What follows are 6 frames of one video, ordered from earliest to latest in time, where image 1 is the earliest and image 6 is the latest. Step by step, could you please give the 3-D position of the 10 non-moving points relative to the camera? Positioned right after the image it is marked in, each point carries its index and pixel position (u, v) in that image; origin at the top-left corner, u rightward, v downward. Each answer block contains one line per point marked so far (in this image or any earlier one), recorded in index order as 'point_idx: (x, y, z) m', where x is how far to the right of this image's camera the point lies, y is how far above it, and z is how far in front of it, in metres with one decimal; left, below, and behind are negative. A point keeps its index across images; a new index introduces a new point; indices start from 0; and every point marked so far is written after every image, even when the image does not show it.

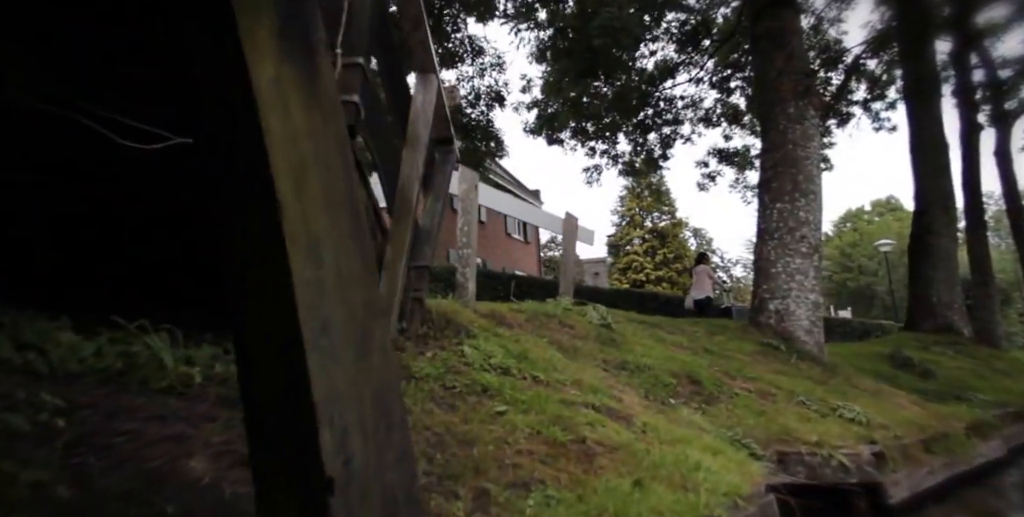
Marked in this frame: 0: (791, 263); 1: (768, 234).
0: (+4.1, 0.0, +9.7) m
1: (+3.9, +0.5, +10.0) m
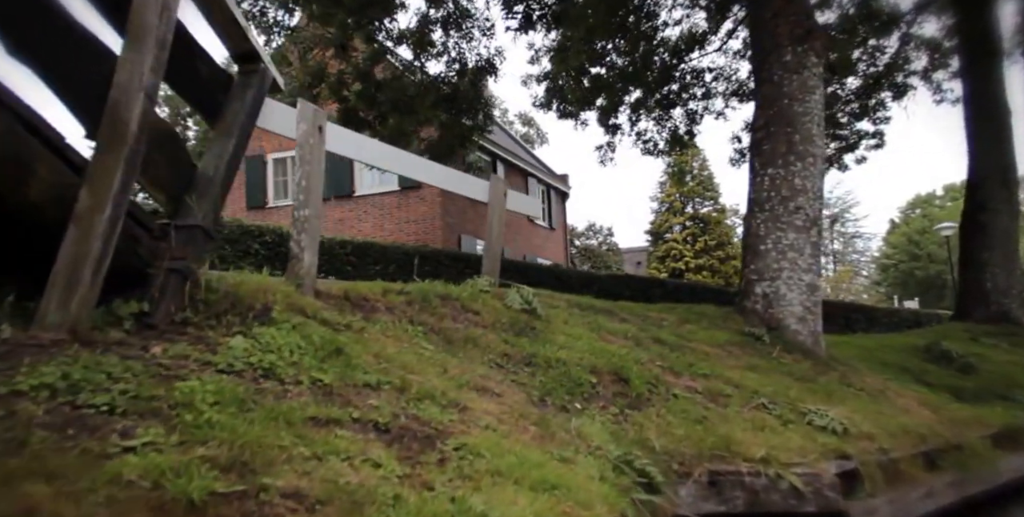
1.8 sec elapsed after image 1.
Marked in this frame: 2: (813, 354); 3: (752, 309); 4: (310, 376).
0: (+3.6, +0.3, +8.5) m
1: (+3.4, +0.8, +8.7) m
2: (+3.8, -1.2, +8.0) m
3: (+3.3, -0.7, +8.5) m
4: (-0.8, -0.5, +2.6) m
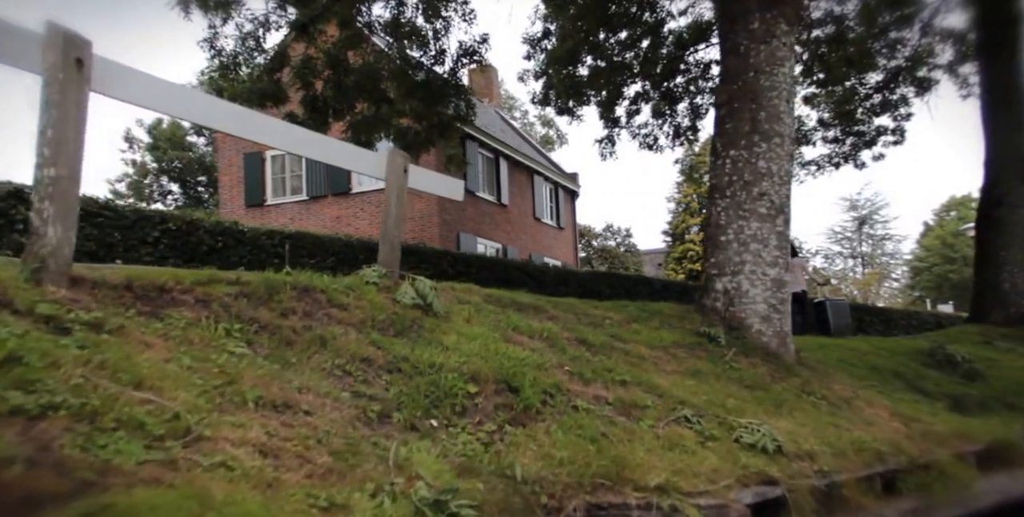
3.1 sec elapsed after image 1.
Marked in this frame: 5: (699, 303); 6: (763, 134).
0: (+2.8, +0.4, +7.6) m
1: (+2.6, +0.9, +7.9) m
2: (+3.0, -1.1, +7.1) m
3: (+2.5, -0.6, +7.7) m
4: (-1.7, -0.4, +1.8) m
5: (+2.4, -0.6, +8.1) m
6: (+3.0, +1.5, +7.6) m
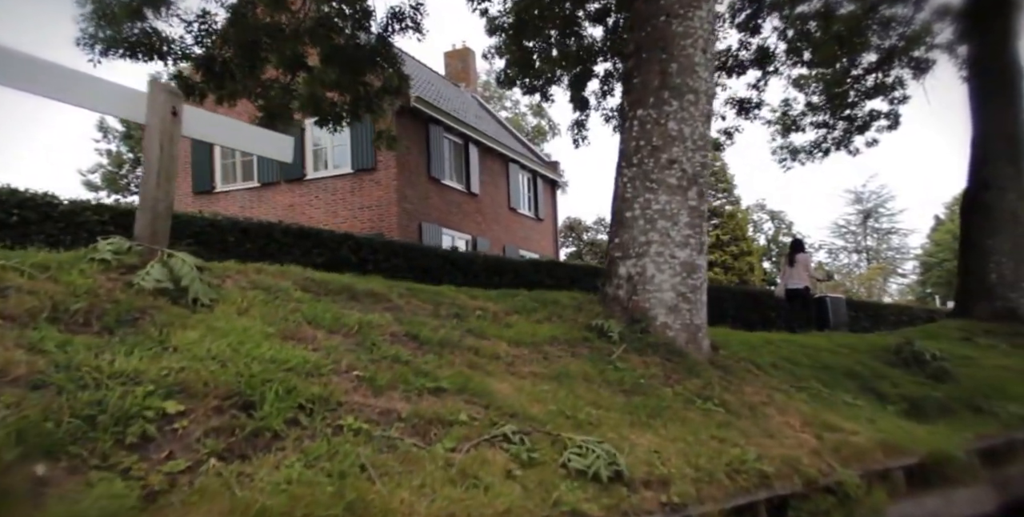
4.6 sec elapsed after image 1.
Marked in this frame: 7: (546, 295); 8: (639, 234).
0: (+1.4, +0.6, +6.5) m
1: (+1.2, +1.1, +6.8) m
2: (+1.6, -0.9, +6.1) m
3: (+1.1, -0.4, +6.6) m
4: (-2.9, -0.3, +0.6) m
5: (+1.0, -0.4, +7.0) m
6: (+1.7, +1.7, +6.6) m
7: (+0.4, -0.4, +7.1) m
8: (+1.3, +0.2, +6.6) m
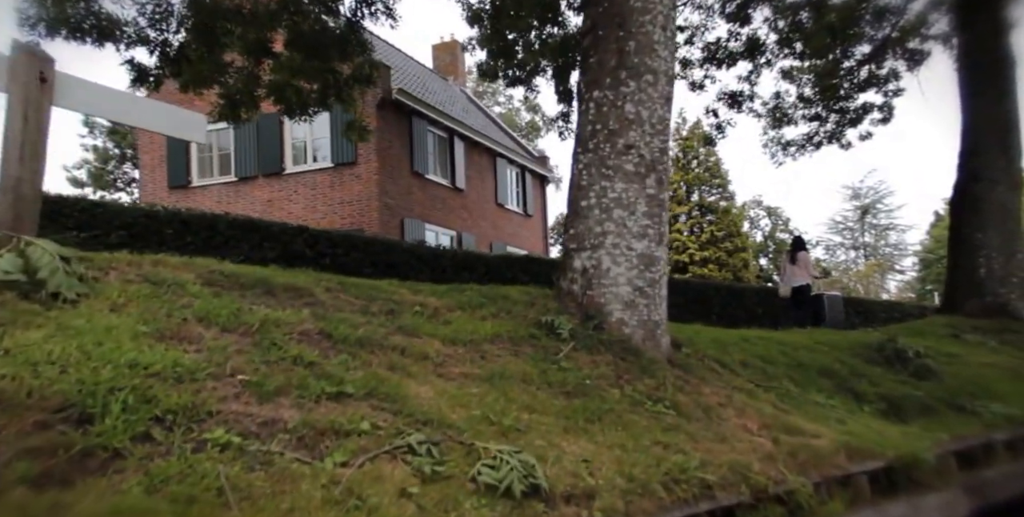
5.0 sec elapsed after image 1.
0: (+0.9, +0.7, +6.1) m
1: (+0.7, +1.1, +6.4) m
2: (+1.1, -0.8, +5.7) m
3: (+0.6, -0.3, +6.2) m
4: (-3.3, -0.2, +0.2) m
5: (+0.5, -0.3, +6.6) m
6: (+1.2, +1.8, +6.2) m
7: (-0.1, -0.3, +6.7) m
8: (+0.8, +0.3, +6.1) m
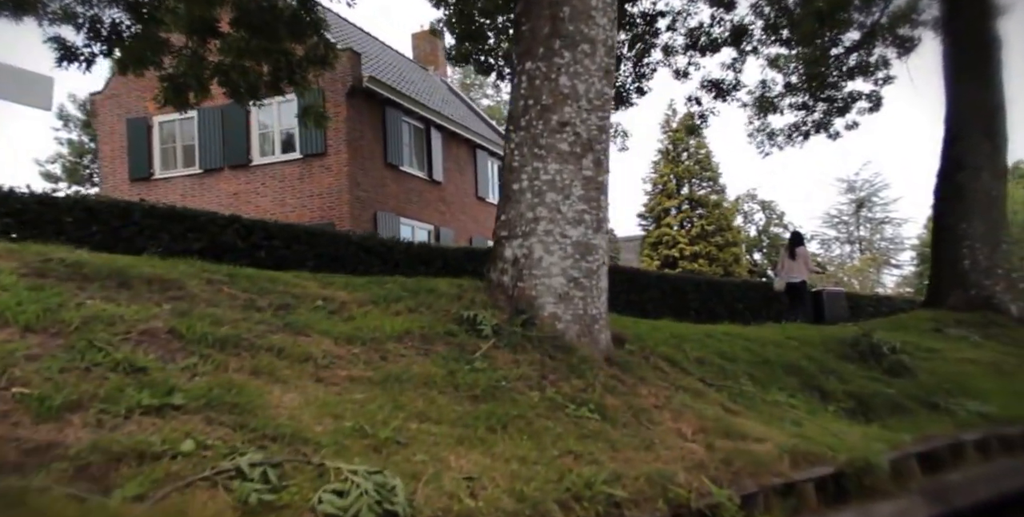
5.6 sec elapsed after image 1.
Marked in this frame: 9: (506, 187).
0: (+0.2, +0.8, +5.6) m
1: (0.0, +1.2, +5.8) m
2: (+0.4, -0.7, +5.2) m
3: (-0.1, -0.2, +5.7) m
4: (-3.9, -0.2, -0.5) m
5: (-0.2, -0.2, +6.0) m
6: (+0.5, +1.9, +5.6) m
7: (-0.8, -0.2, +6.1) m
8: (+0.1, +0.4, +5.6) m
9: (0.0, +0.7, +5.8) m
